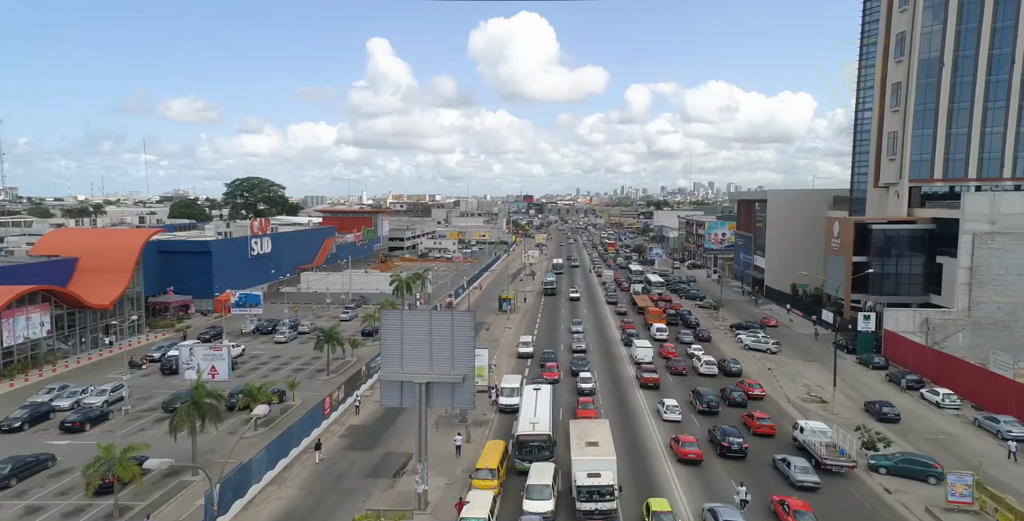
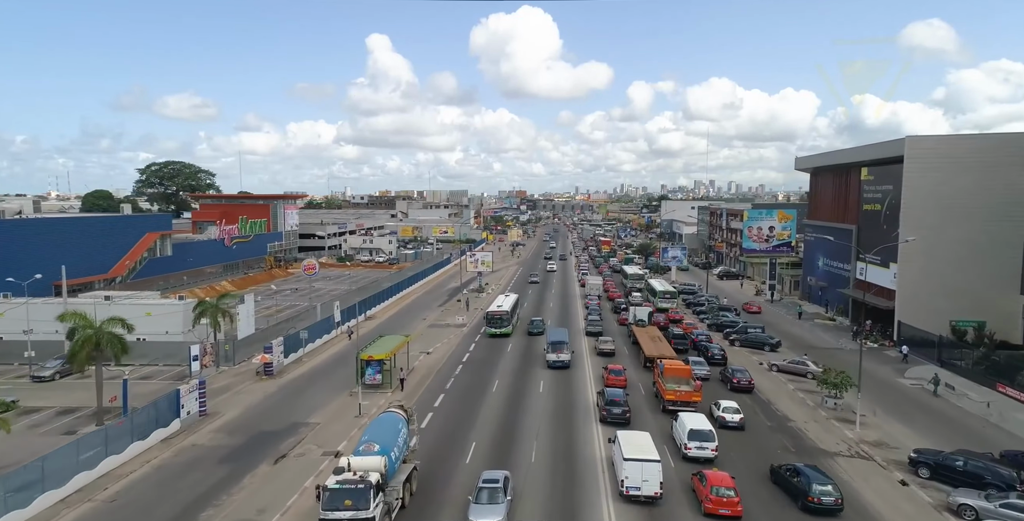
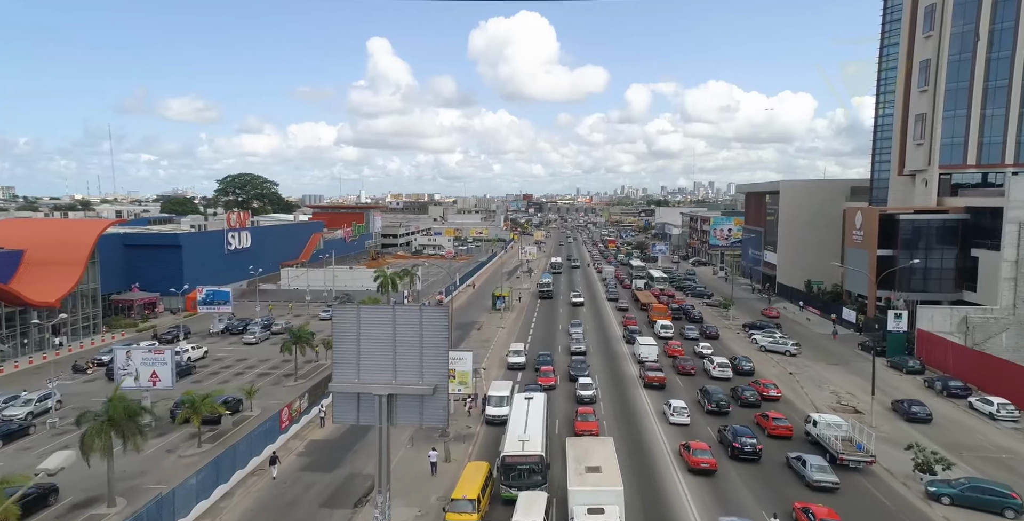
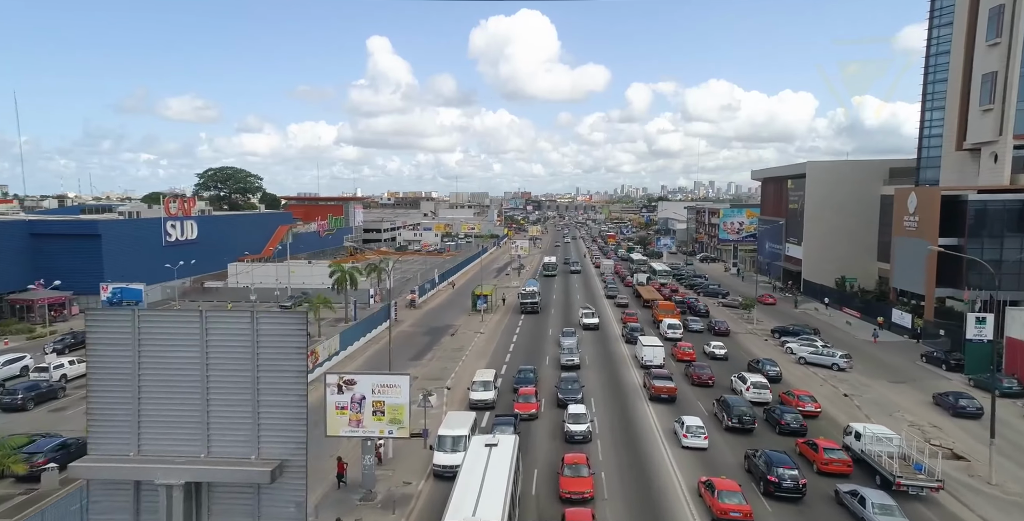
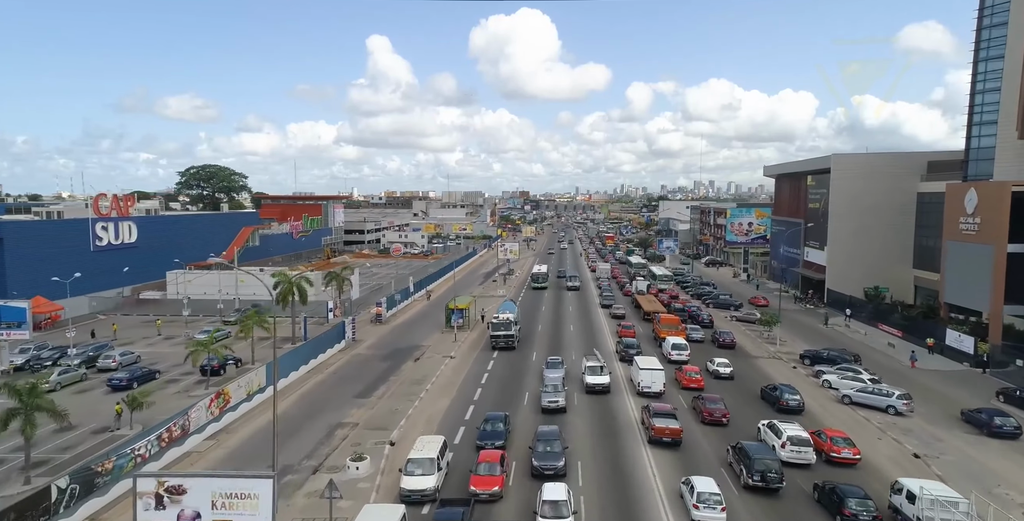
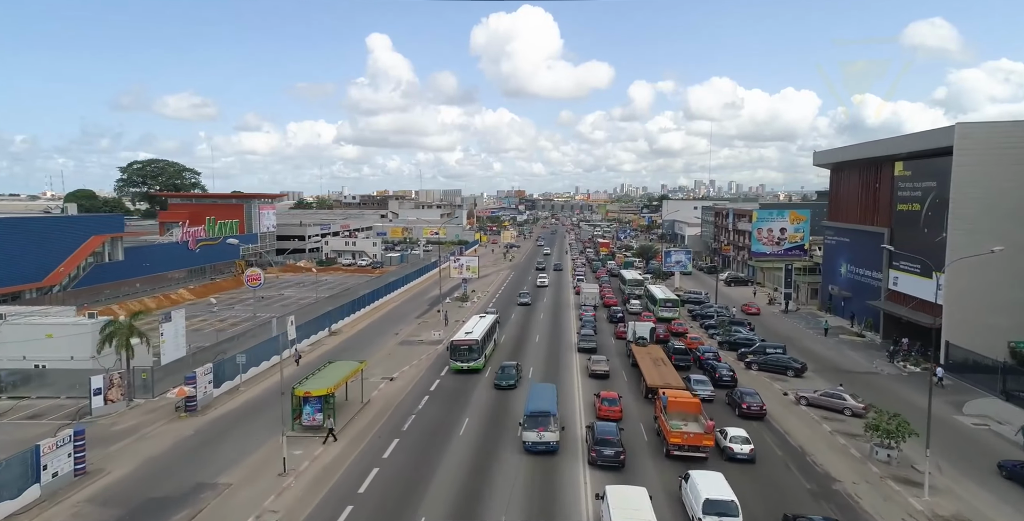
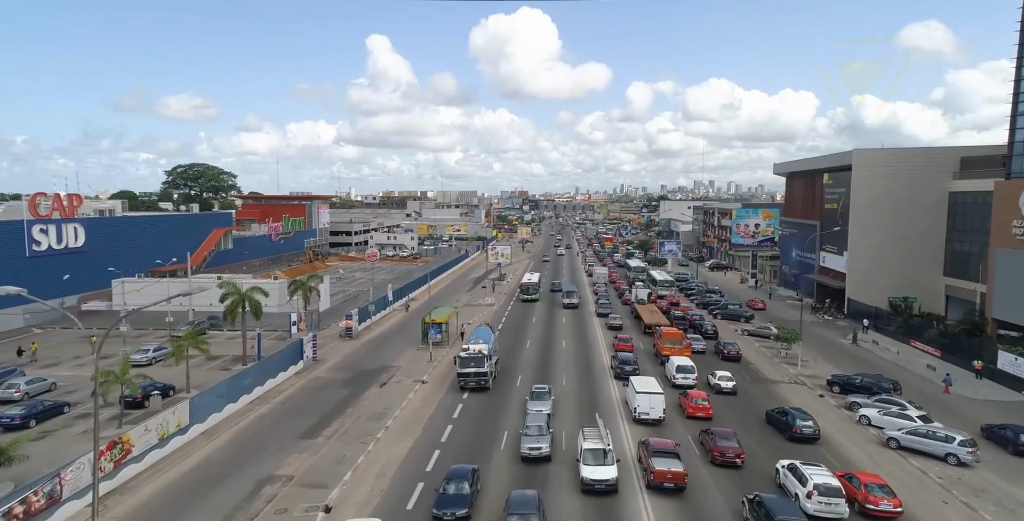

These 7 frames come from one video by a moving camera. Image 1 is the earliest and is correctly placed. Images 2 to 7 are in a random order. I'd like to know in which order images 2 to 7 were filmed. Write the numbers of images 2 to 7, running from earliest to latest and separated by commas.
3, 4, 5, 7, 2, 6
